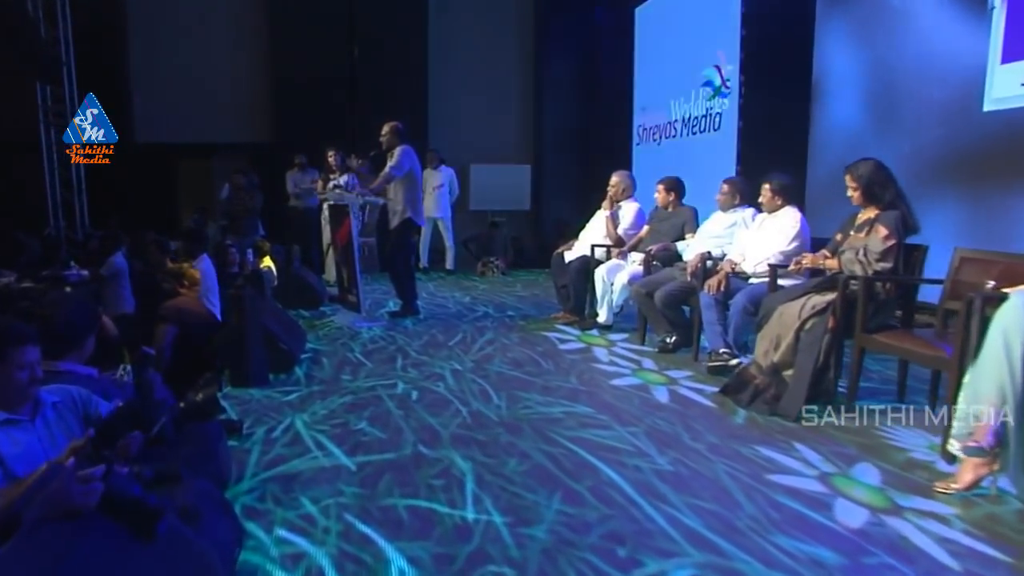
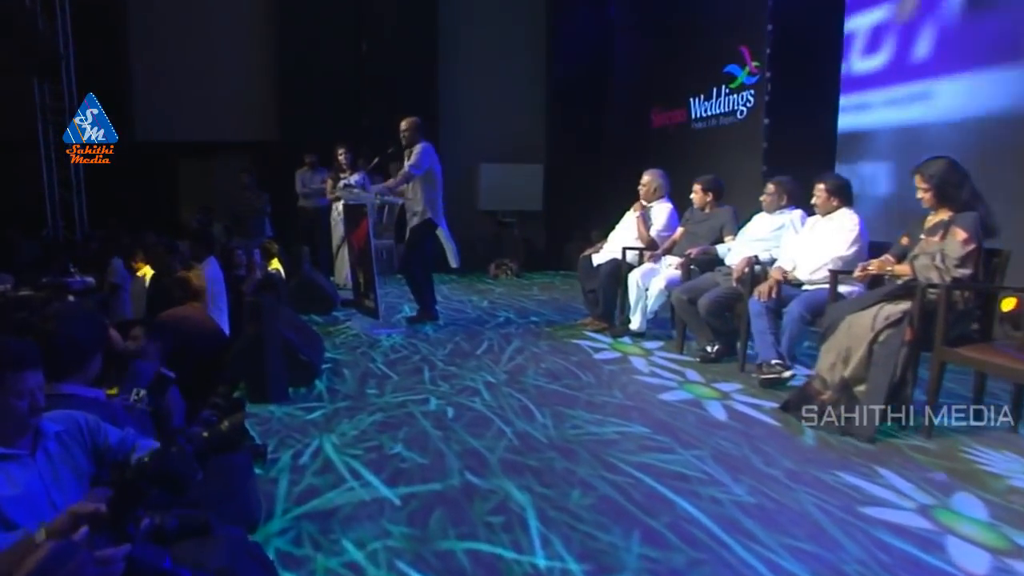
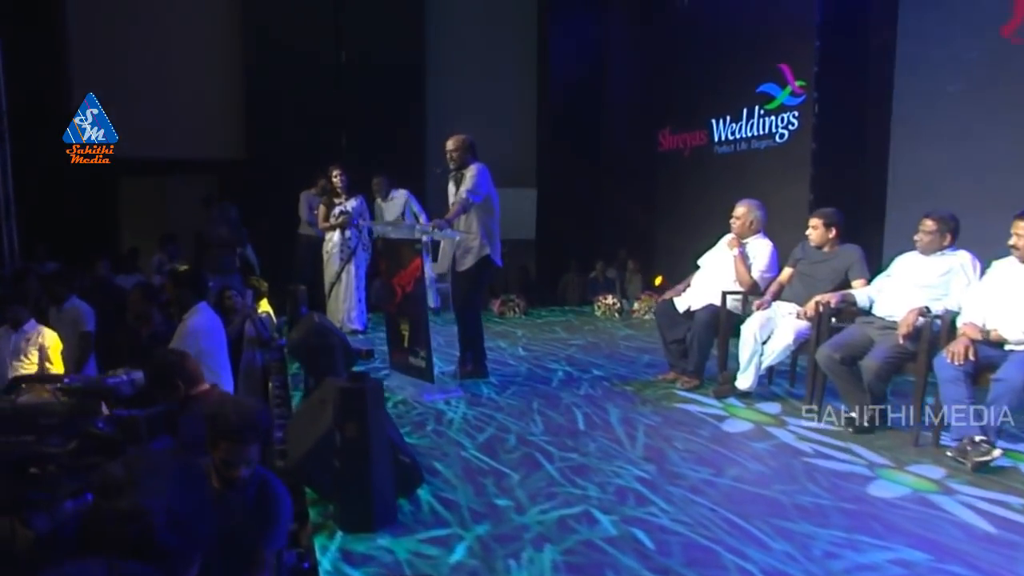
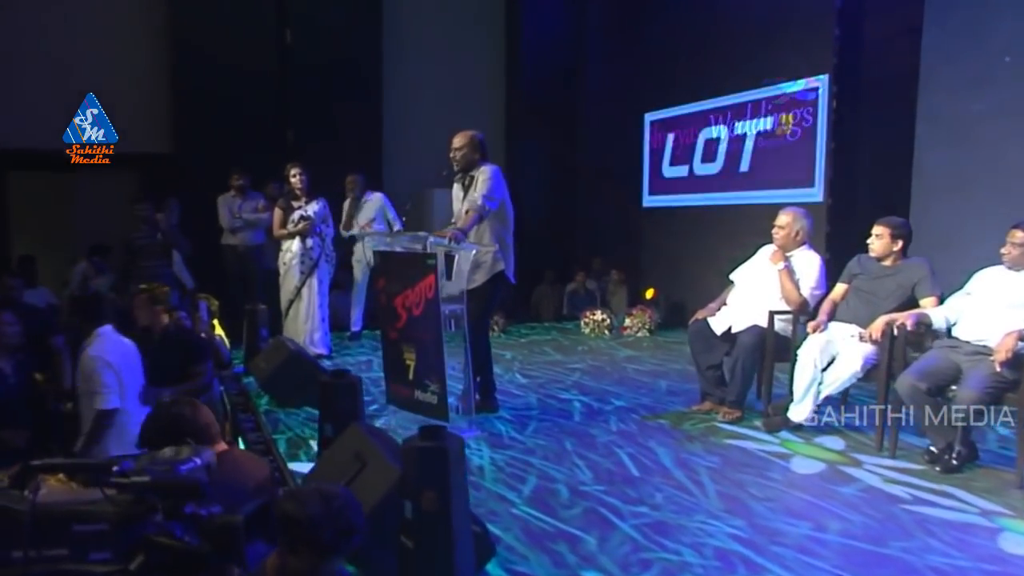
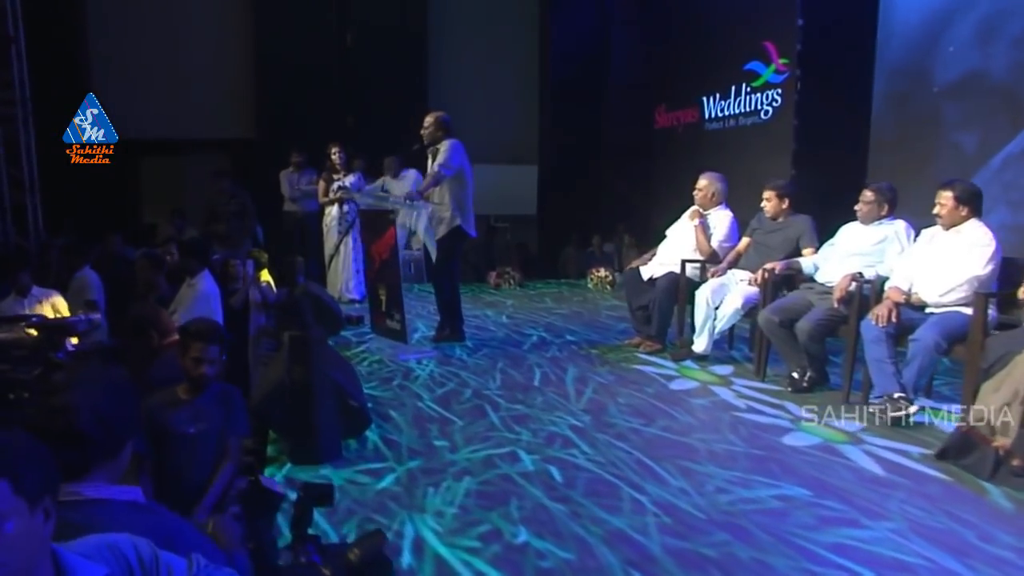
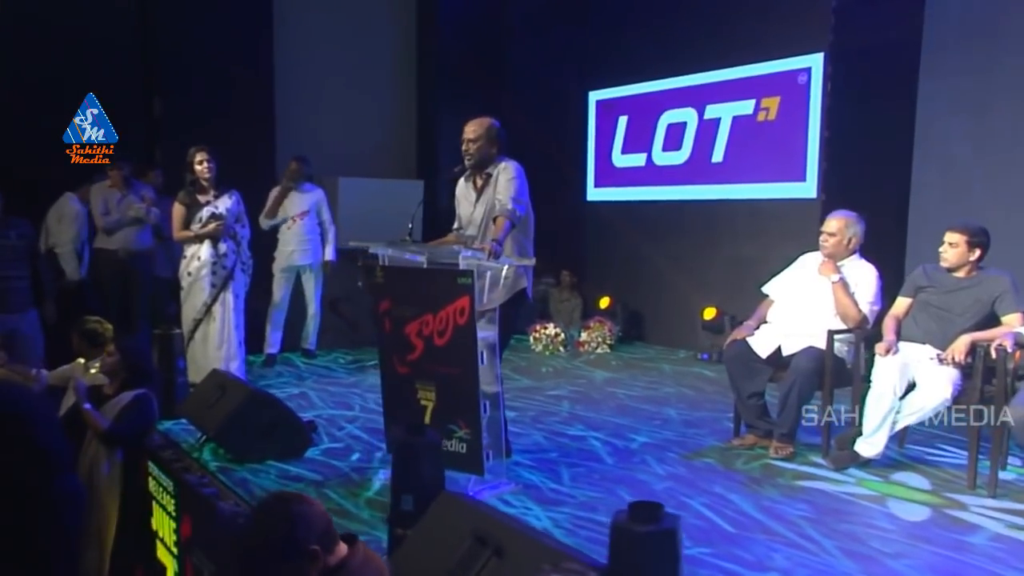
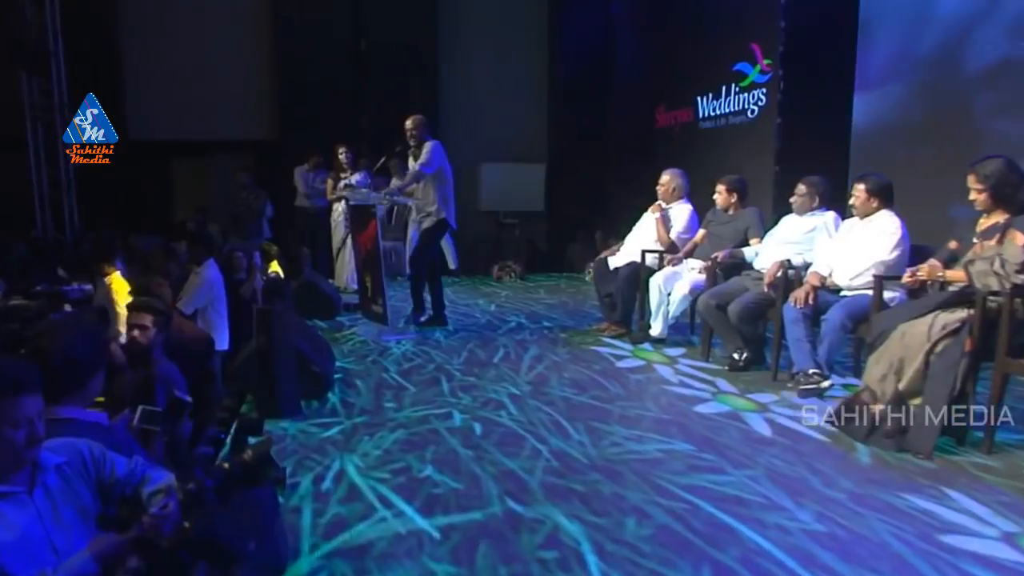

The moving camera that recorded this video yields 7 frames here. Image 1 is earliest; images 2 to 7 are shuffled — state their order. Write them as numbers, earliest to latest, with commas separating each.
2, 7, 5, 3, 4, 6
